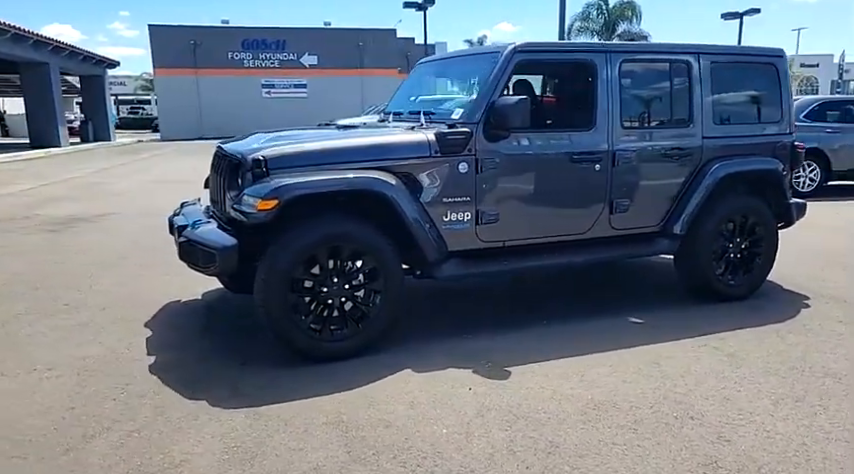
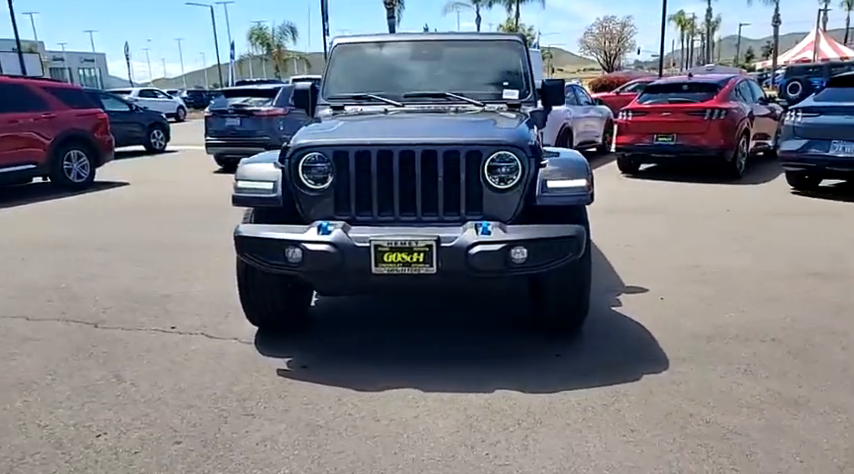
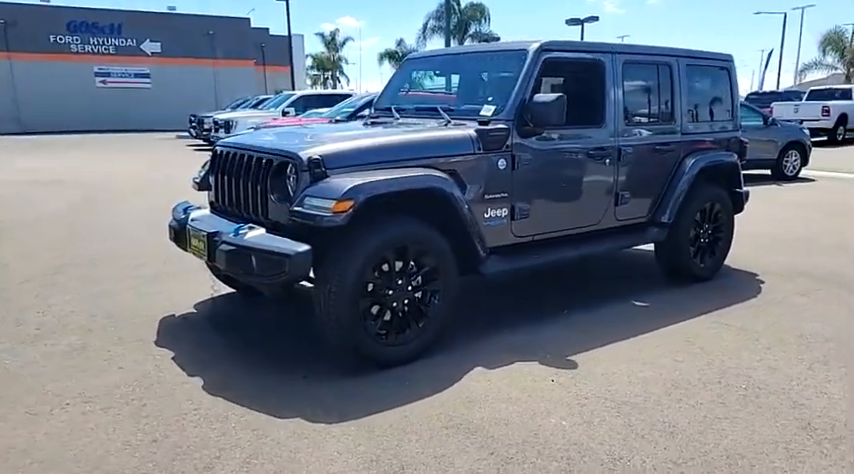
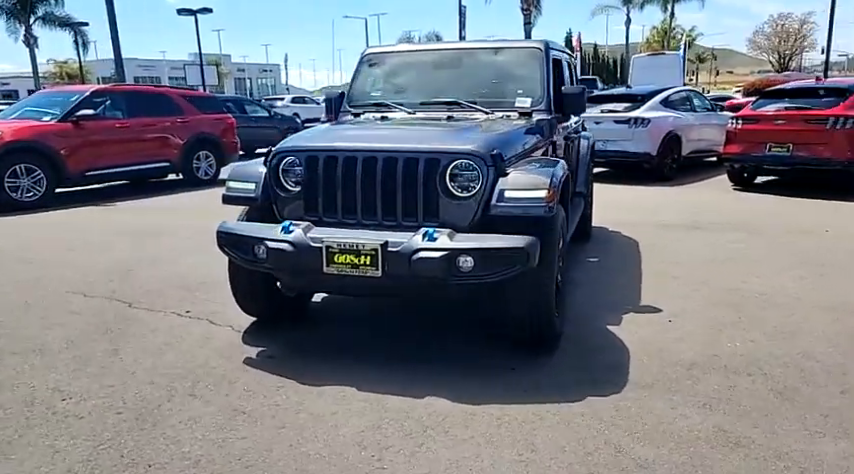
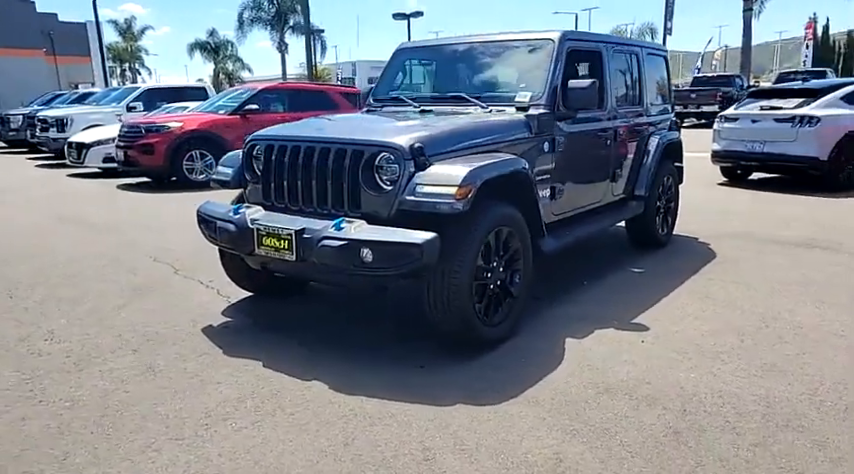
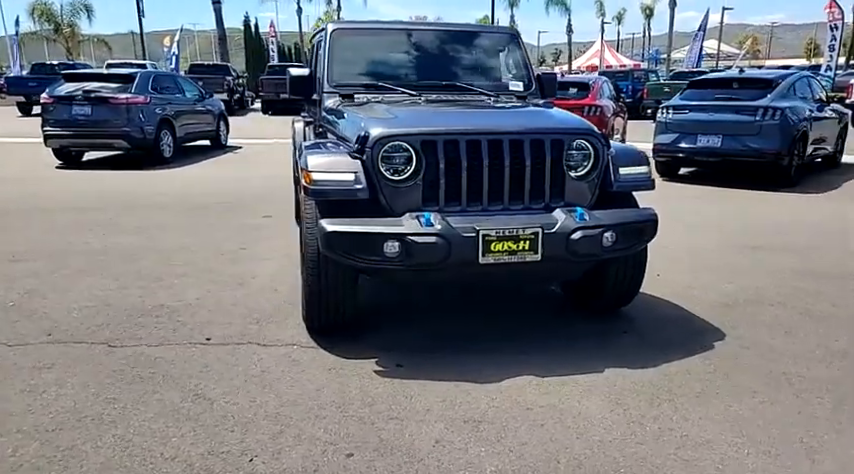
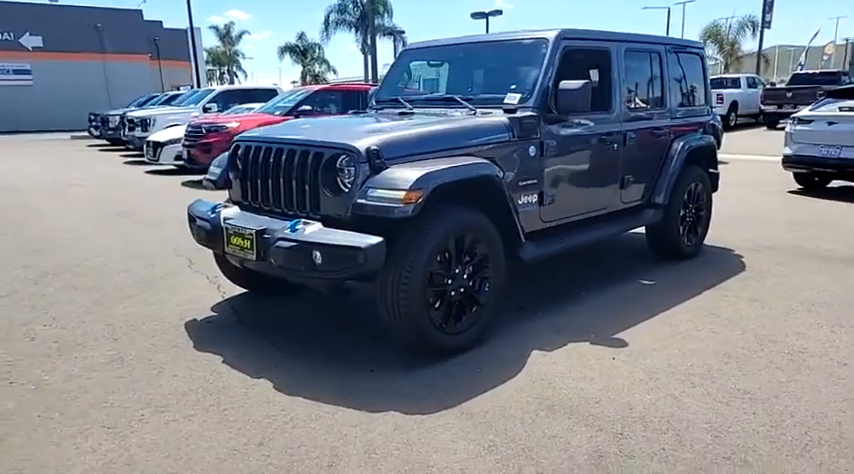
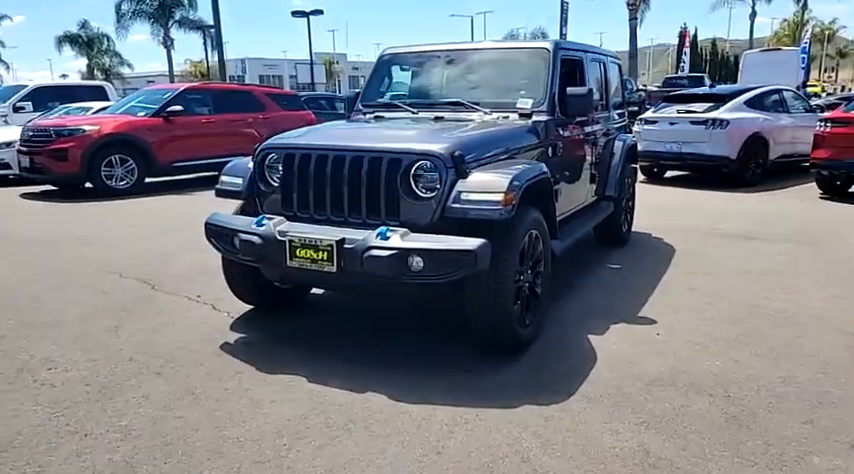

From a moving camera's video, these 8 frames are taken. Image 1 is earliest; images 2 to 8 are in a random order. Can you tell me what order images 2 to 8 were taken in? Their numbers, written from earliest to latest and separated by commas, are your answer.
3, 7, 5, 8, 4, 2, 6
